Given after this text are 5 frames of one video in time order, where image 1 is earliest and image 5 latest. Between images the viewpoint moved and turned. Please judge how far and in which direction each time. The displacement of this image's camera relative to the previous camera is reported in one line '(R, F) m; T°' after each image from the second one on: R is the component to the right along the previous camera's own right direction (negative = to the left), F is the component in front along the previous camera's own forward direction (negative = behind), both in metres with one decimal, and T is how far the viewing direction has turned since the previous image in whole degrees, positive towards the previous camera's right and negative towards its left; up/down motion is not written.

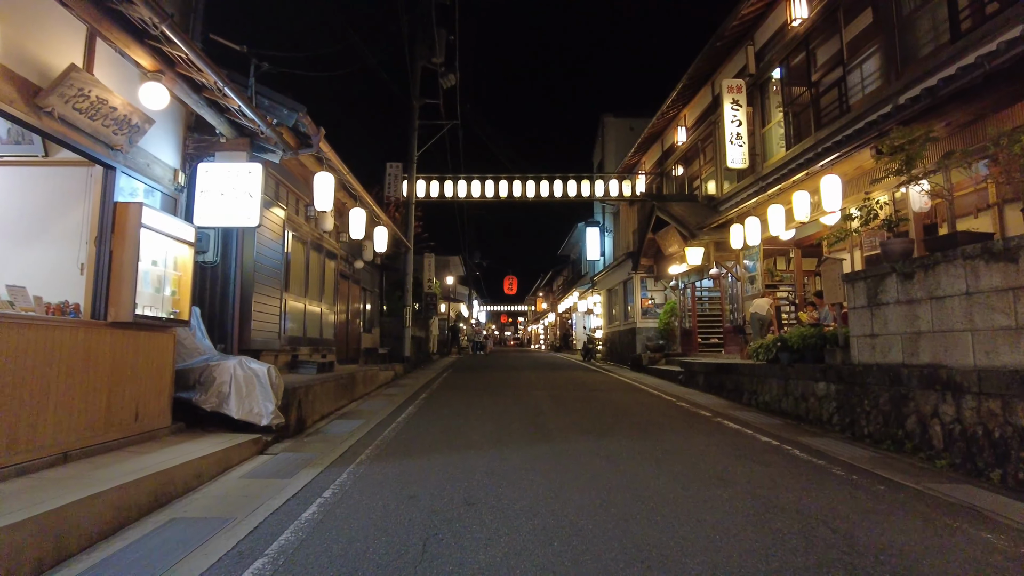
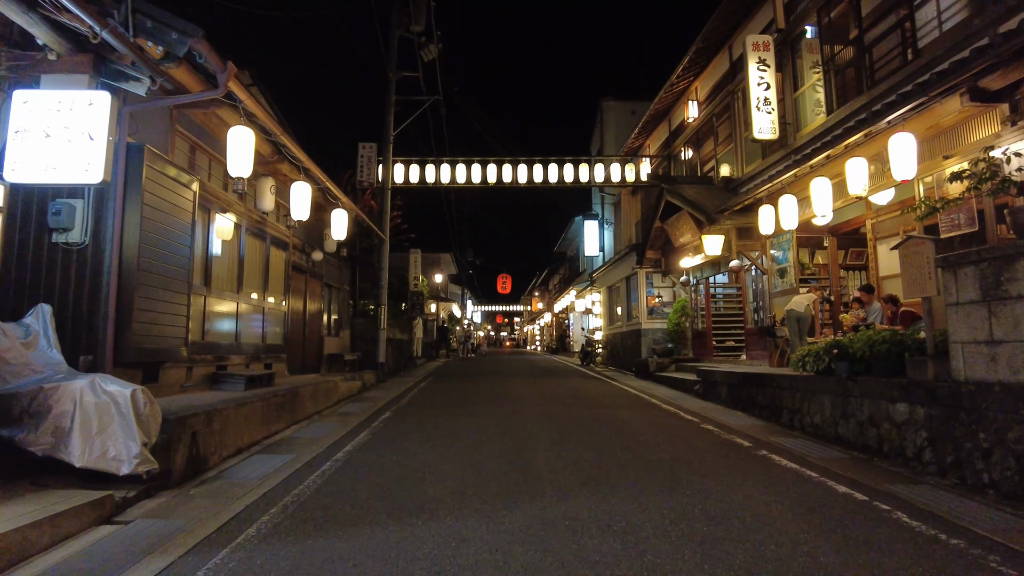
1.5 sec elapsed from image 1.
(+0.2, +2.4) m; 0°
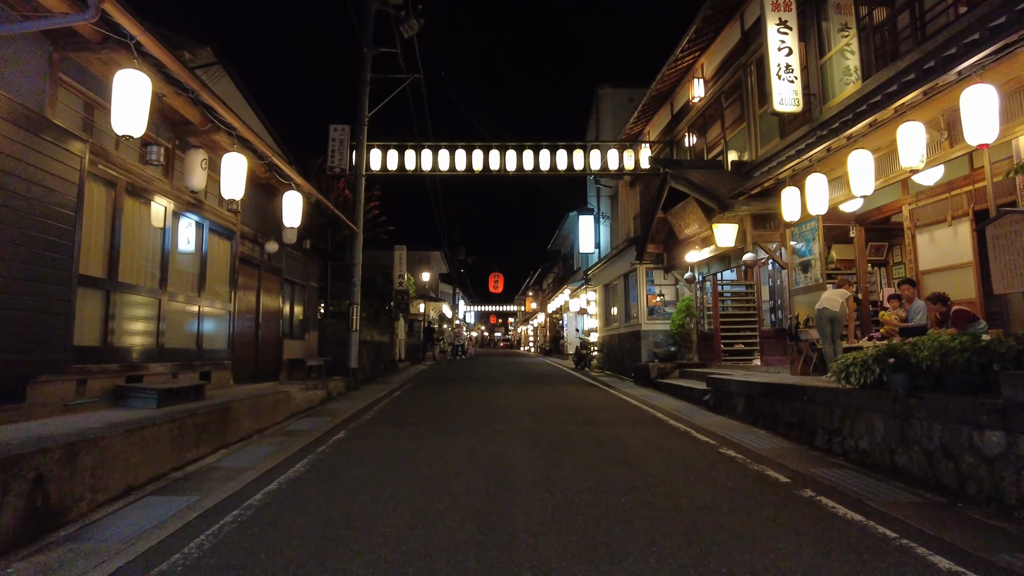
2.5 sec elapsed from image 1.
(+0.2, +1.7) m; 0°
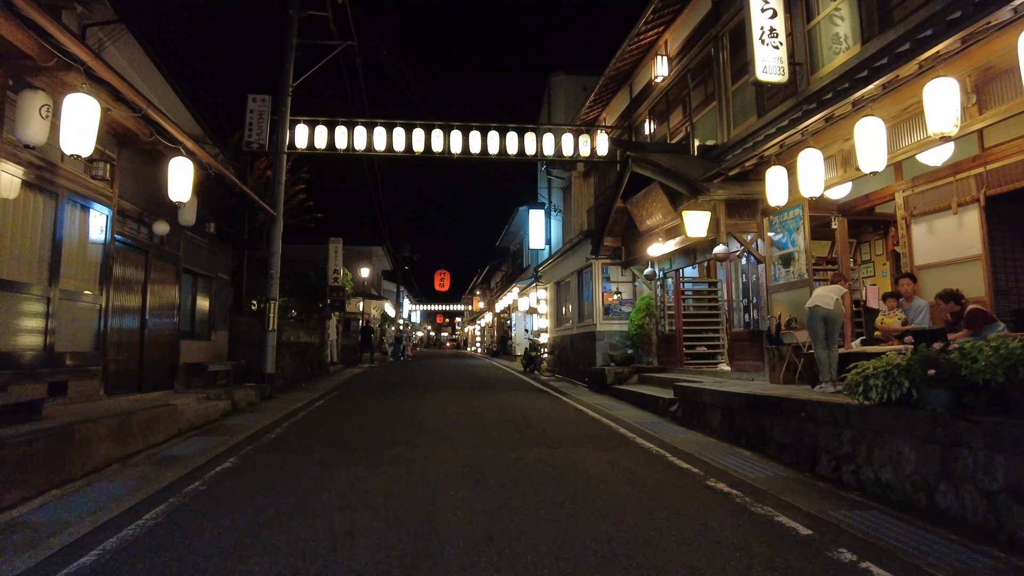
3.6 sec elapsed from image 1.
(+0.1, +1.7) m; +5°
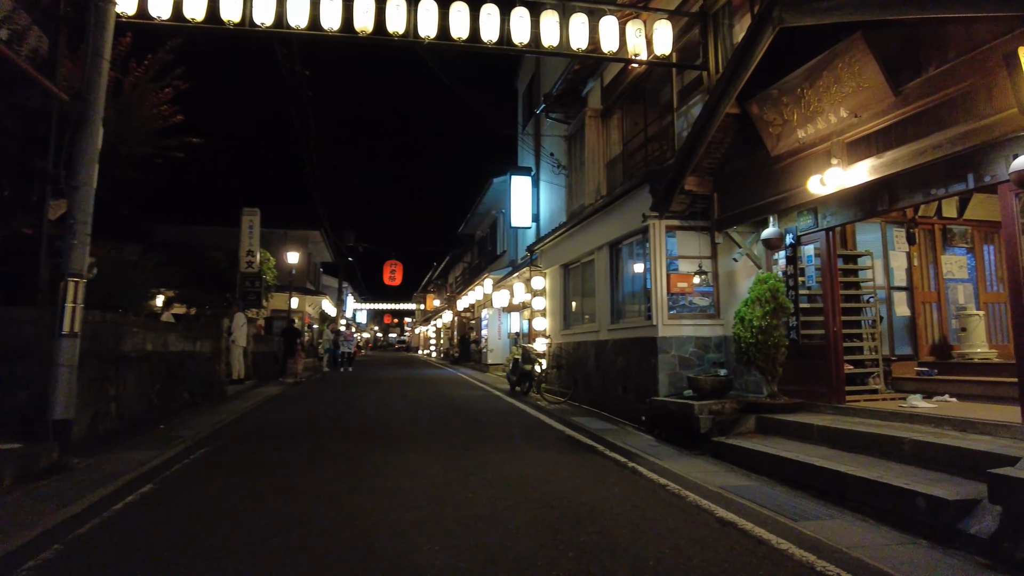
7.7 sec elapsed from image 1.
(-0.9, +6.7) m; +4°
